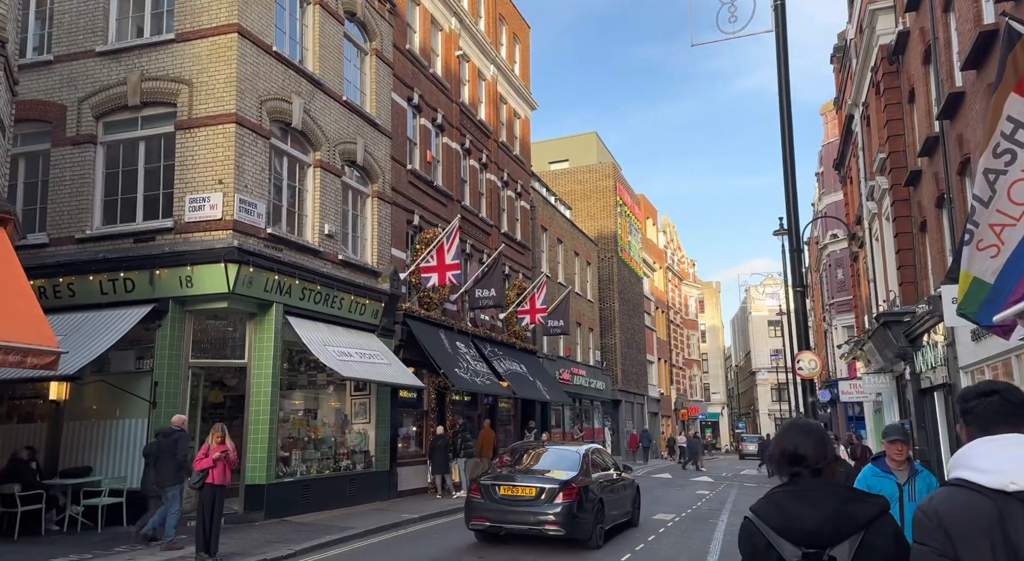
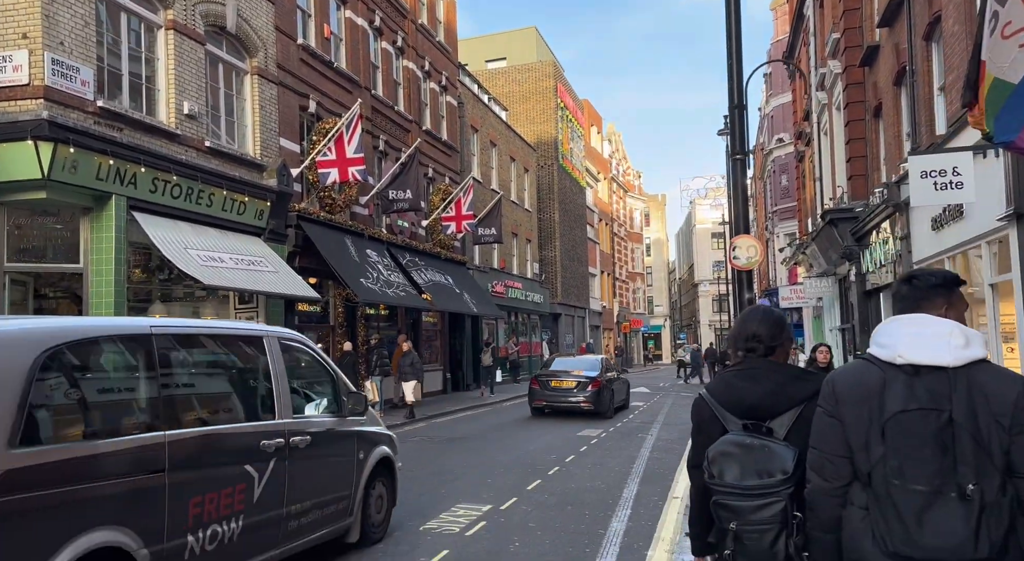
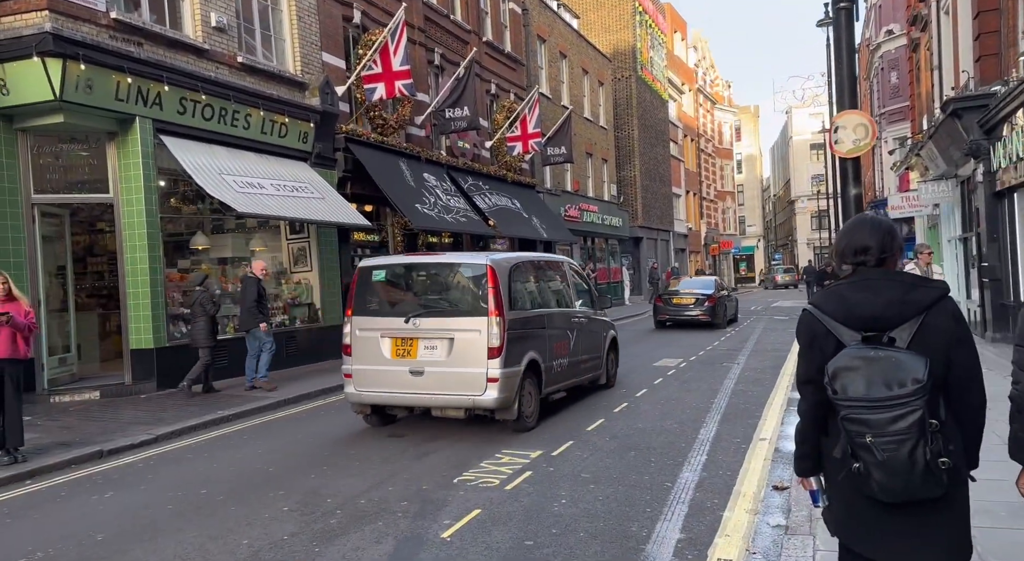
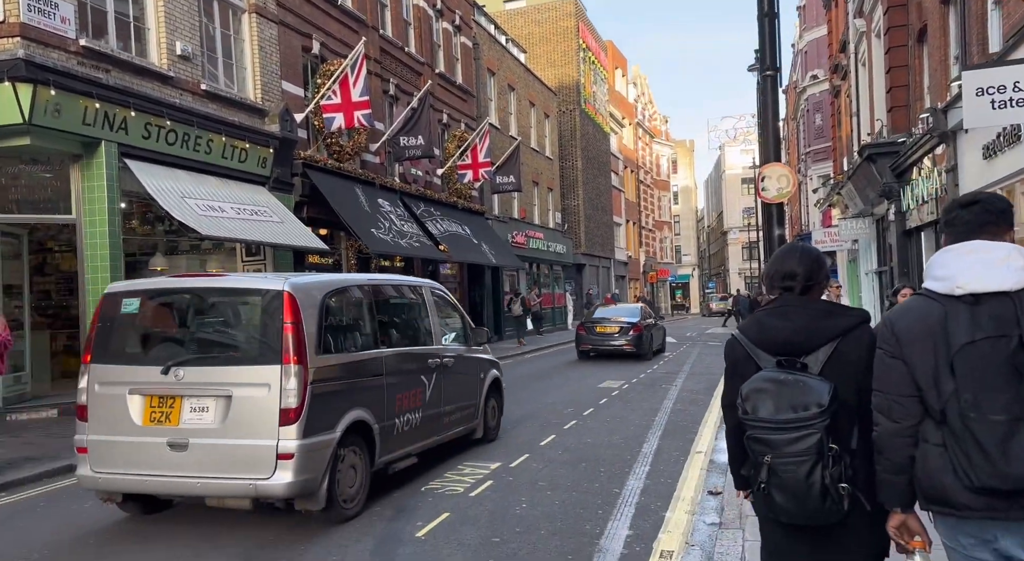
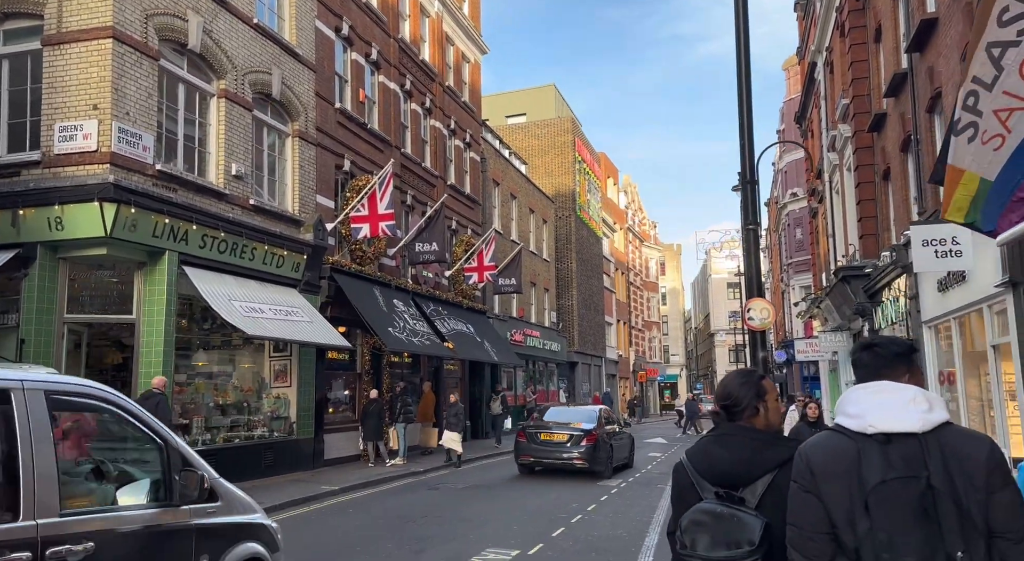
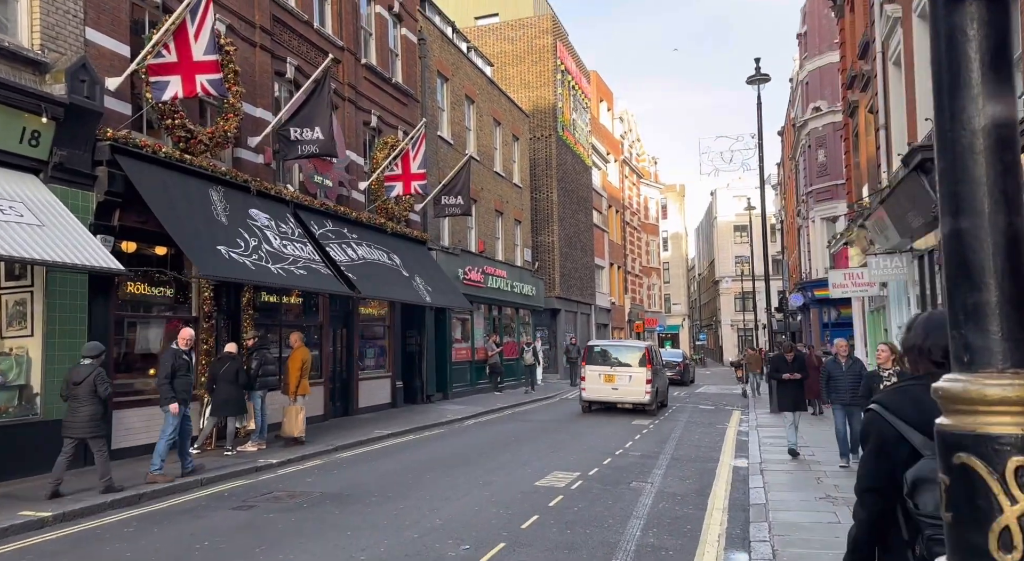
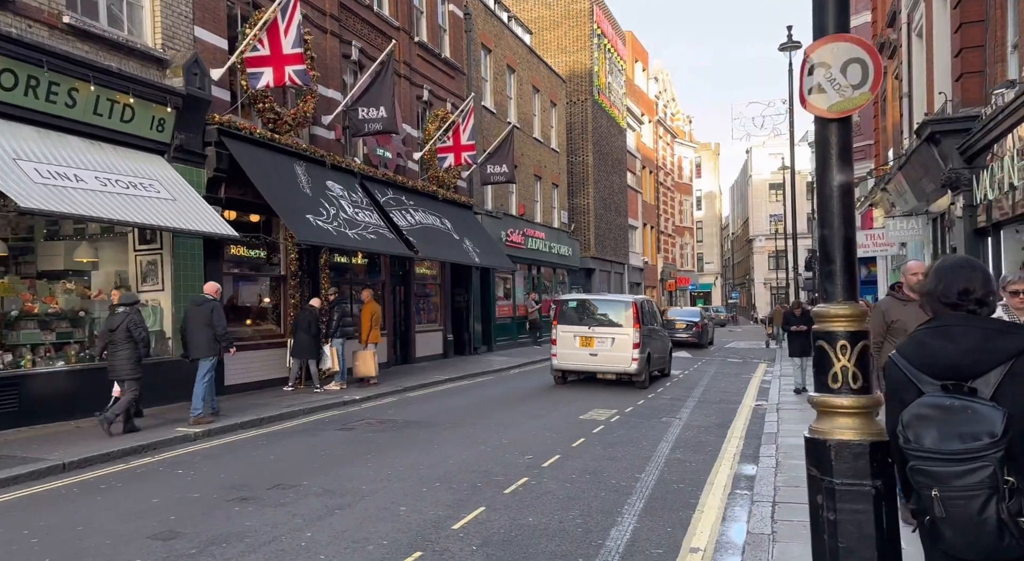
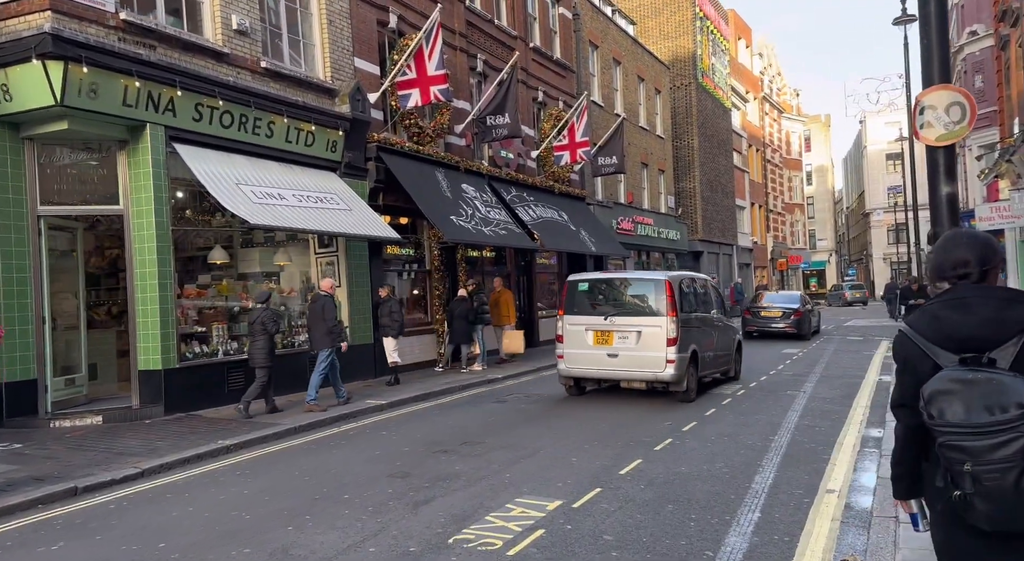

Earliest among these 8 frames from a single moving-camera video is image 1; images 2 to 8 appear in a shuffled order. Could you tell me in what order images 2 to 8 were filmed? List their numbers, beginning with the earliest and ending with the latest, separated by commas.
5, 2, 4, 3, 8, 7, 6
